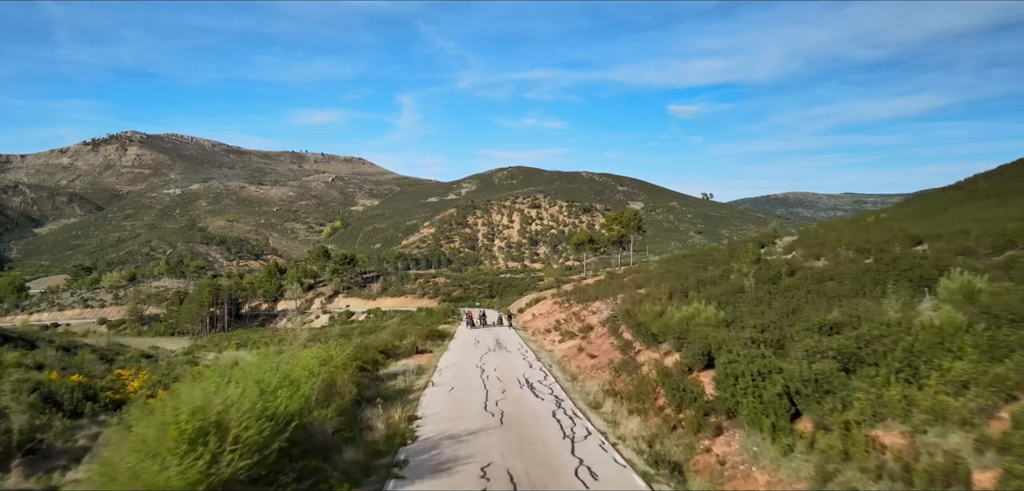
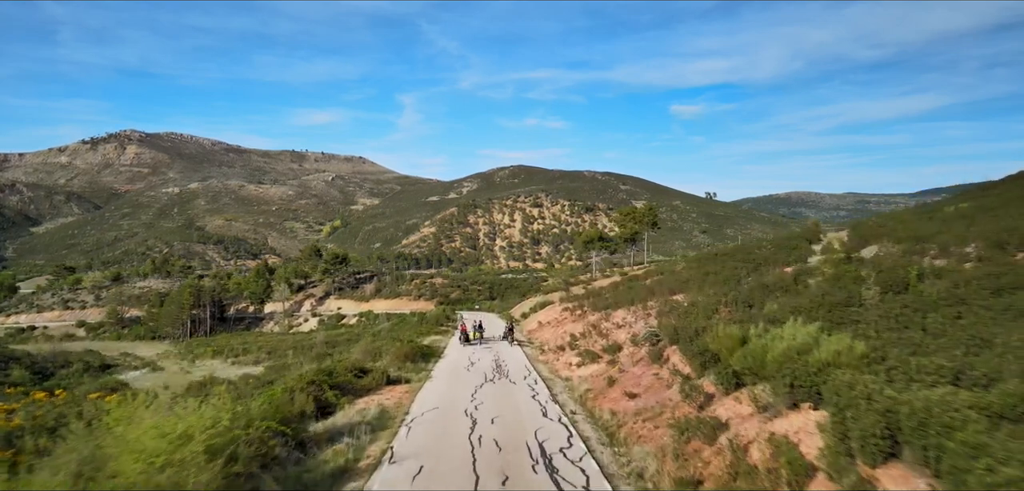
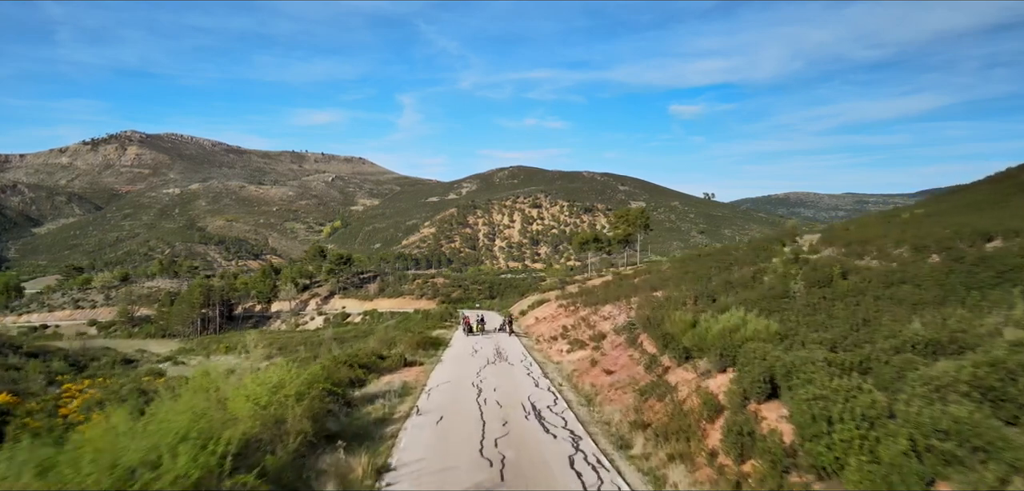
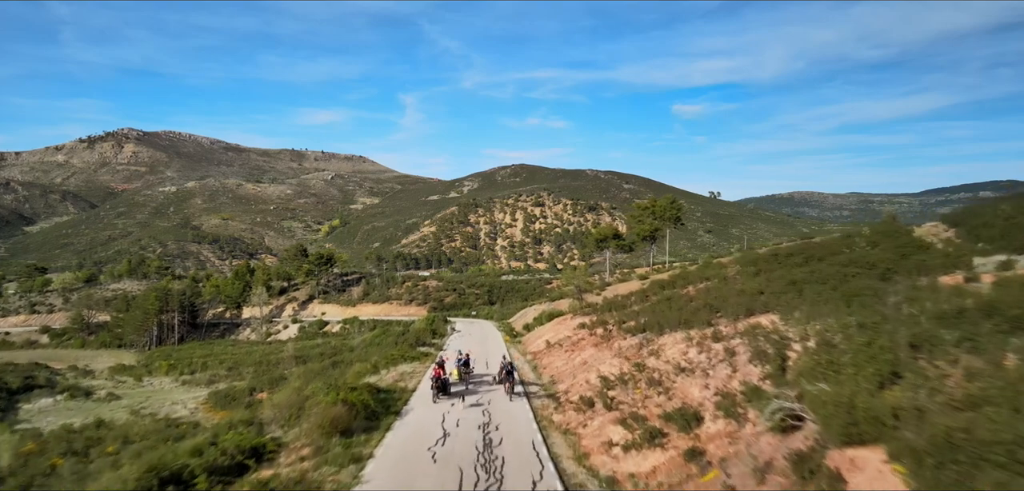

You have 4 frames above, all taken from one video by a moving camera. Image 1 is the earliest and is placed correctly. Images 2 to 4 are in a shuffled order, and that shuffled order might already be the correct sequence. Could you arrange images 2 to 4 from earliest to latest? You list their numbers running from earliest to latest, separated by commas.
3, 2, 4
